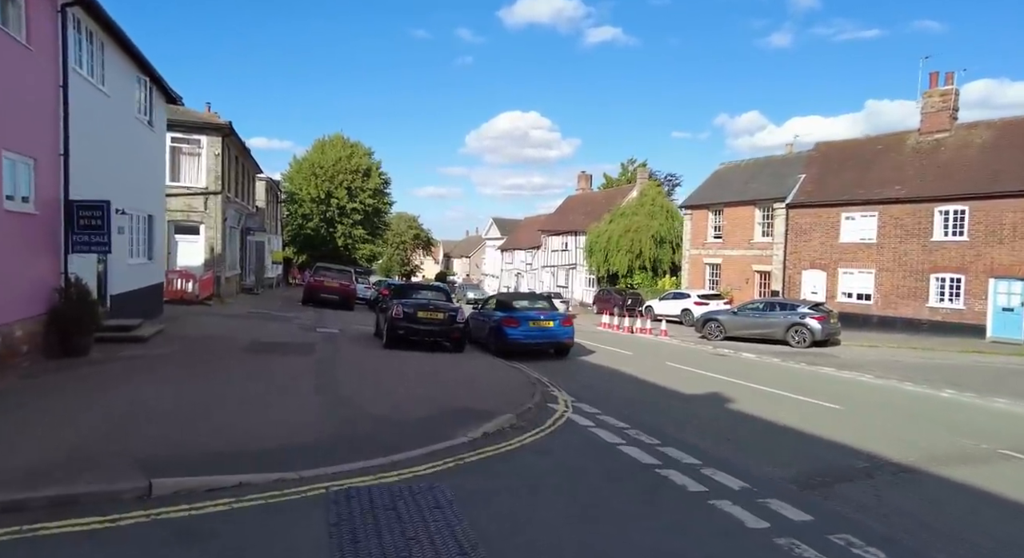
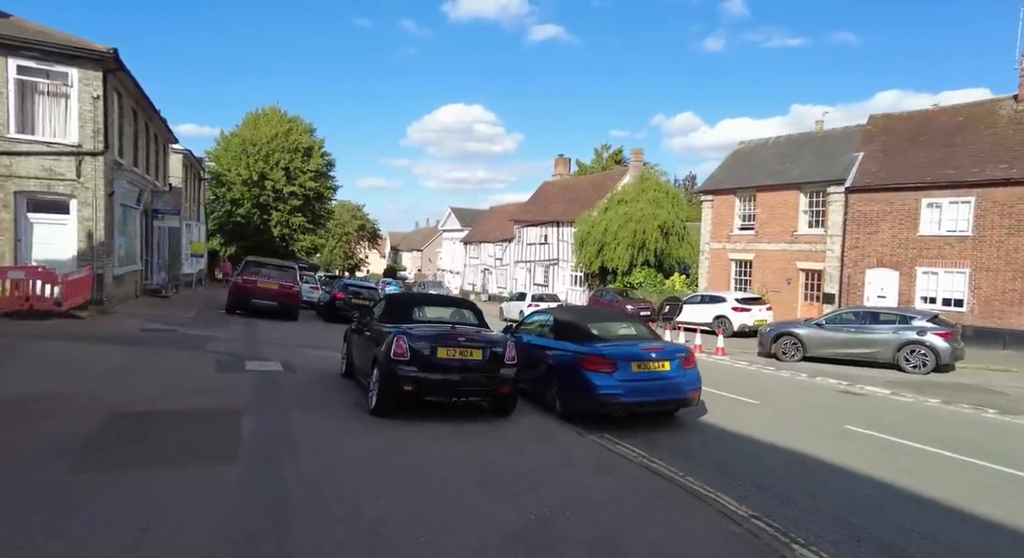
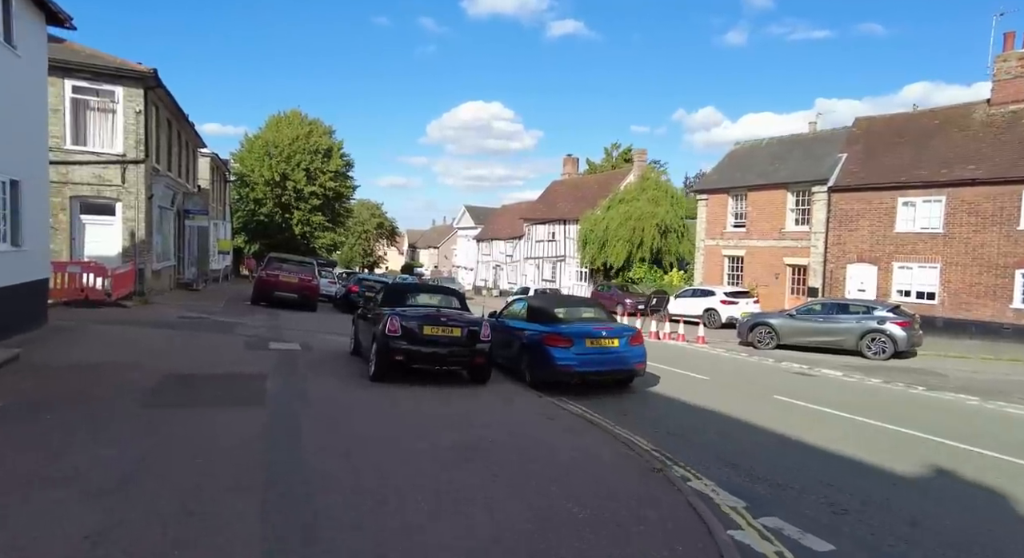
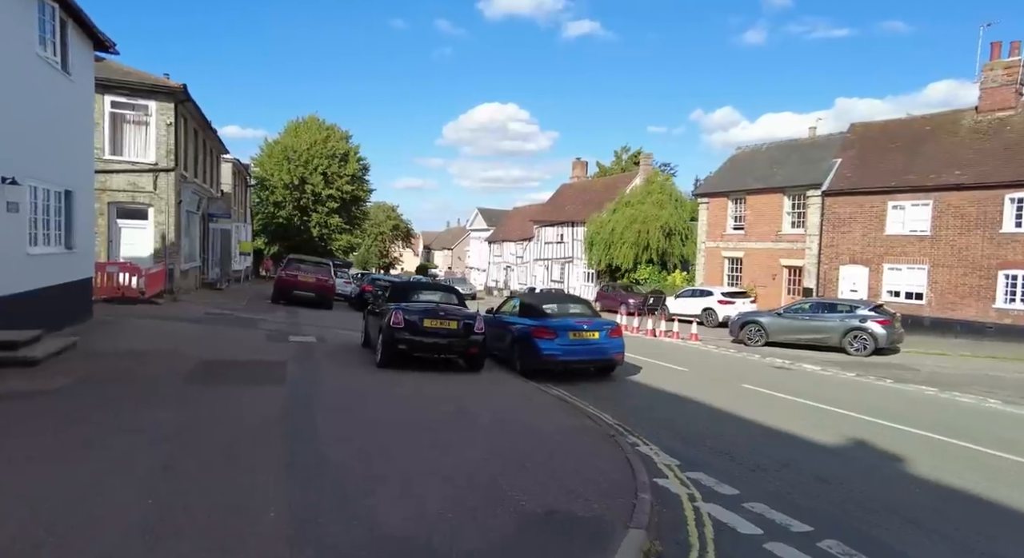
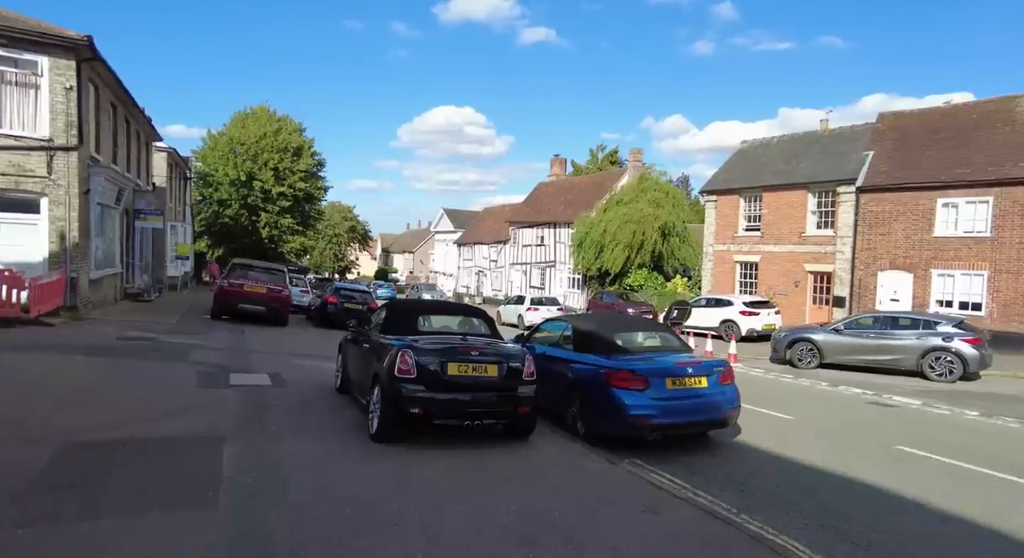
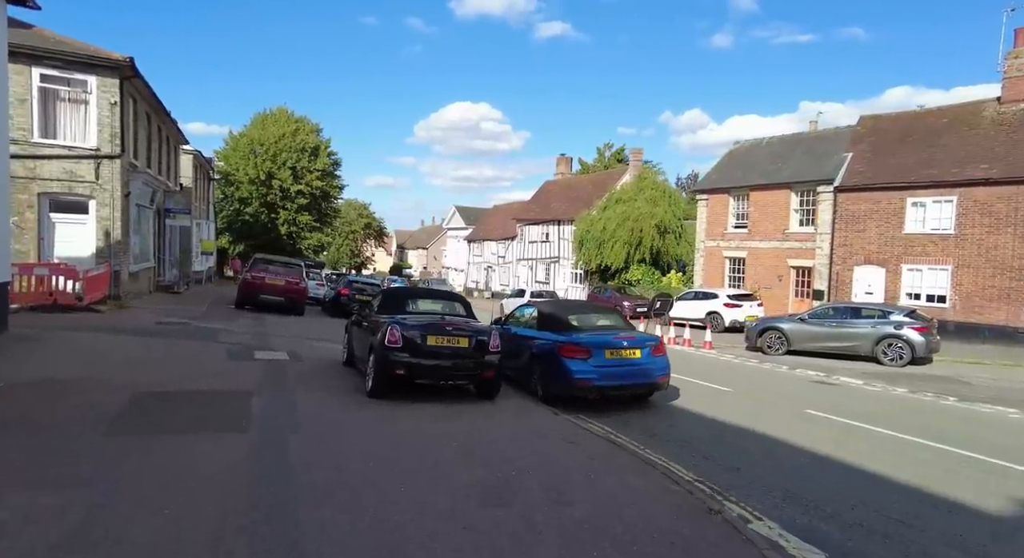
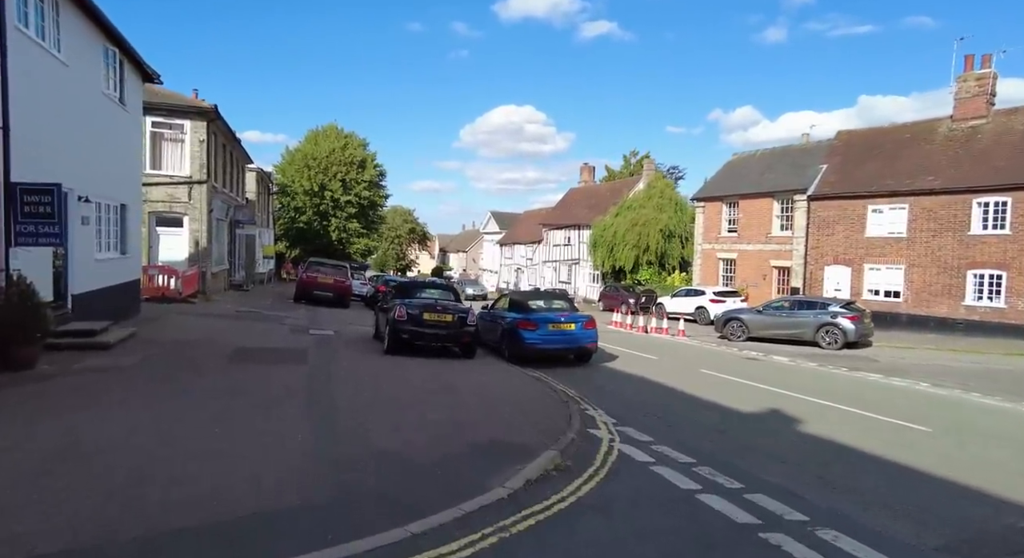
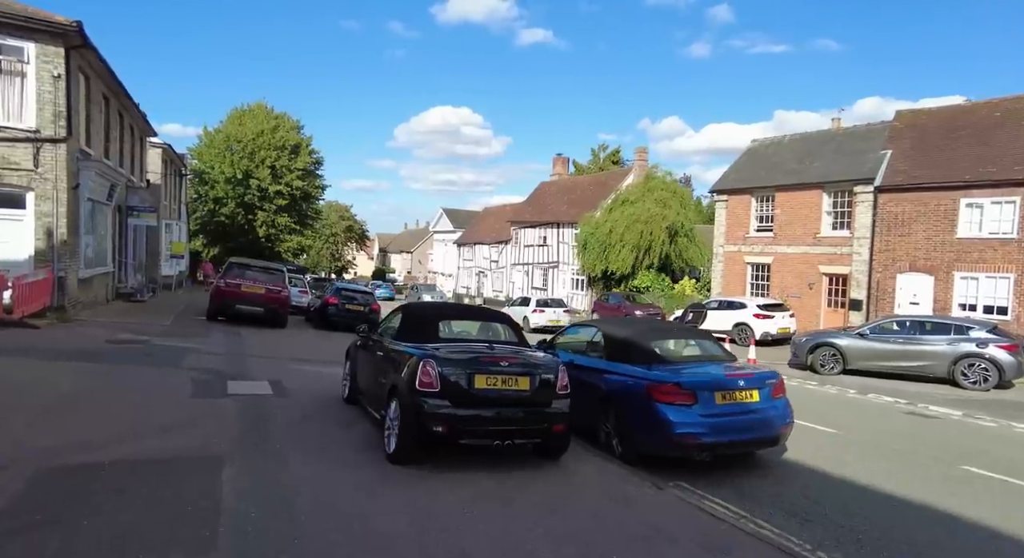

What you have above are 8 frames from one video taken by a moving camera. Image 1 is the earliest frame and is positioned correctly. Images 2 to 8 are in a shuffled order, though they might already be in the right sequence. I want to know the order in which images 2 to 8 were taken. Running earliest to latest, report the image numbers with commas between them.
7, 4, 3, 6, 2, 5, 8
